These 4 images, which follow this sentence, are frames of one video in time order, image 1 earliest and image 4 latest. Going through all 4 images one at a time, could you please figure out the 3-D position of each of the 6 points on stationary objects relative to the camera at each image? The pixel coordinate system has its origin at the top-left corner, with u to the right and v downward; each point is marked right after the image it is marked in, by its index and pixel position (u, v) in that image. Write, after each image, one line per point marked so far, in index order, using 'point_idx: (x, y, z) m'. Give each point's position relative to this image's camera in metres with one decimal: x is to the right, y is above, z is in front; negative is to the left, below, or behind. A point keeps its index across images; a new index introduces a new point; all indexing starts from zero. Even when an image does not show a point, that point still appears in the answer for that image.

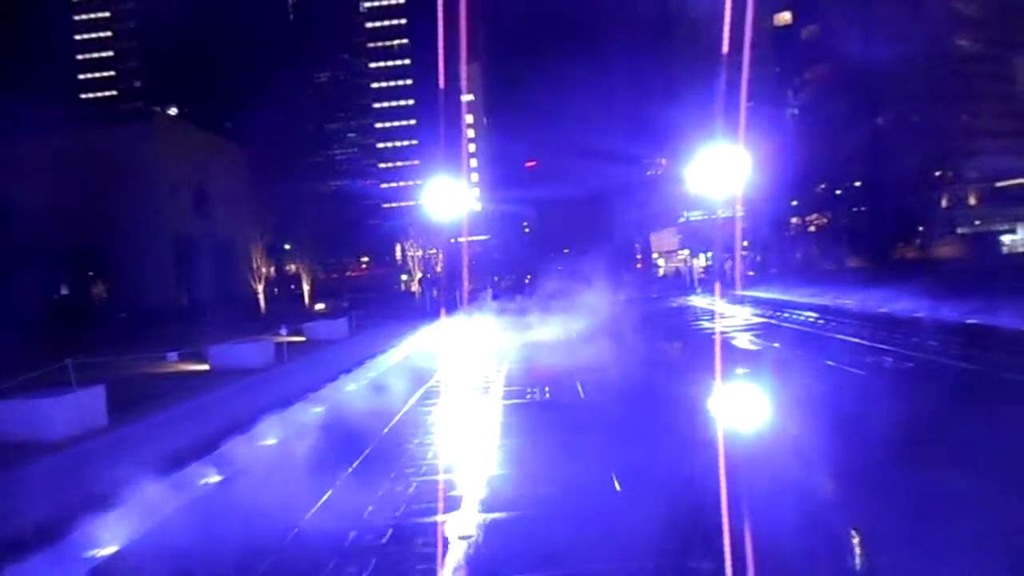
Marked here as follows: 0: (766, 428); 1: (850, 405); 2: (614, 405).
0: (+3.2, -1.8, +15.7) m
1: (+4.9, -1.7, +17.9) m
2: (+1.4, -1.8, +18.5) m
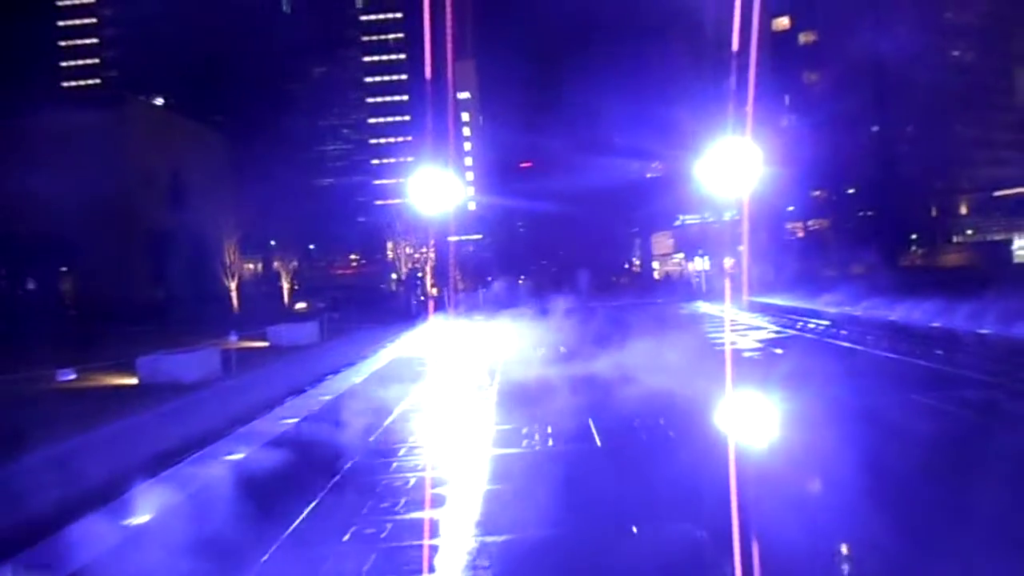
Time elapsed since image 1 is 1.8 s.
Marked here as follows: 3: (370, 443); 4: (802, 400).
0: (+3.1, -1.9, +14.0) m
1: (+4.8, -1.8, +16.2) m
2: (+1.3, -1.9, +16.8) m
3: (-1.8, -2.0, +15.1) m
4: (+4.6, -1.8, +18.6) m
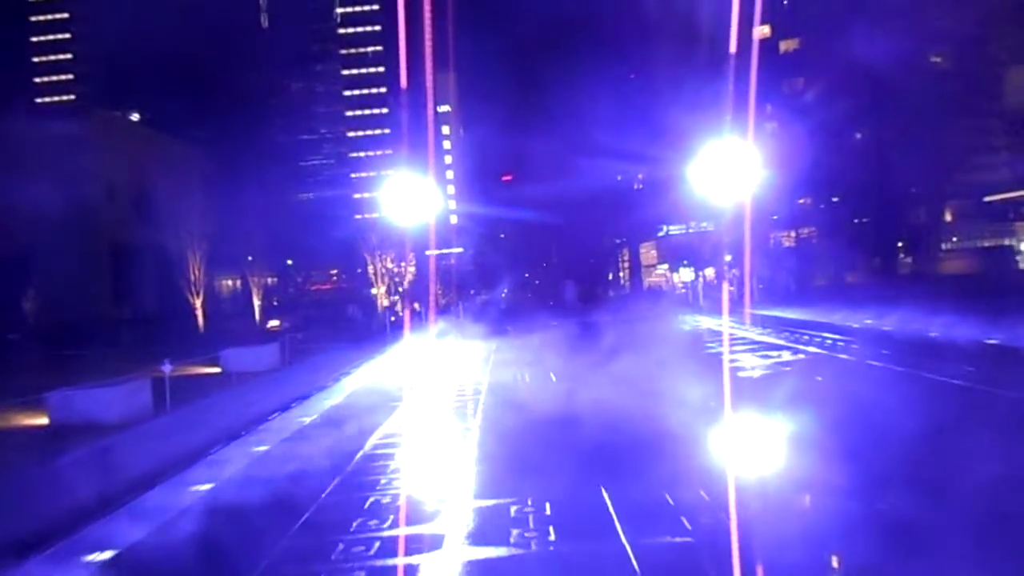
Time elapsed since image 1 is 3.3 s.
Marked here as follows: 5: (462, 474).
0: (+3.0, -2.0, +12.7) m
1: (+4.7, -1.9, +15.0) m
2: (+1.2, -2.1, +15.6) m
3: (-2.0, -2.2, +13.8) m
4: (+4.4, -1.9, +17.4) m
5: (-0.6, -2.2, +13.6) m
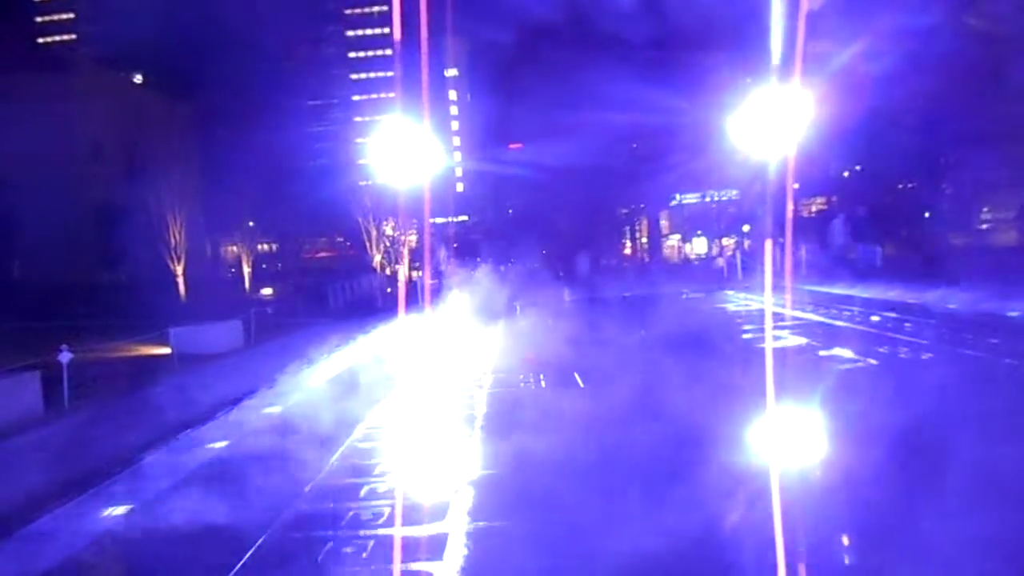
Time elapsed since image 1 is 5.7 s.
0: (+3.1, -1.7, +11.0) m
1: (+4.7, -1.6, +13.3) m
2: (+1.3, -1.7, +13.9) m
3: (-1.9, -1.8, +12.1) m
4: (+4.5, -1.5, +15.7) m
5: (-0.5, -1.8, +12.0) m
